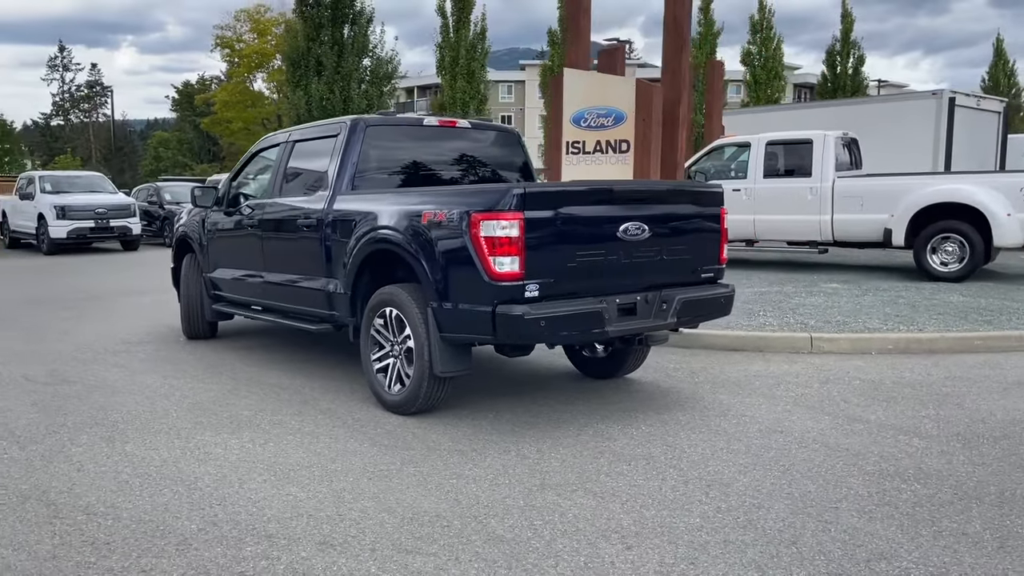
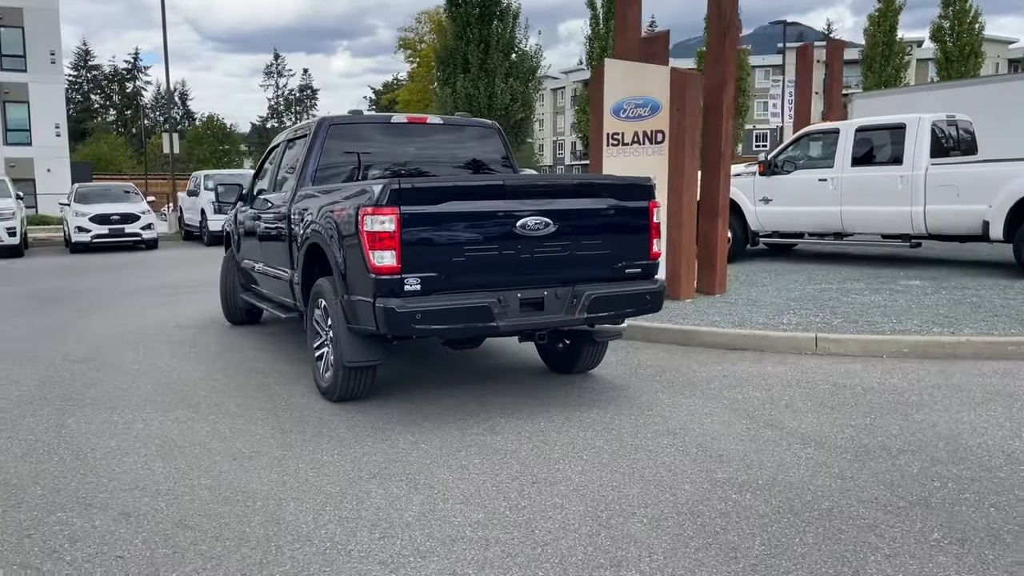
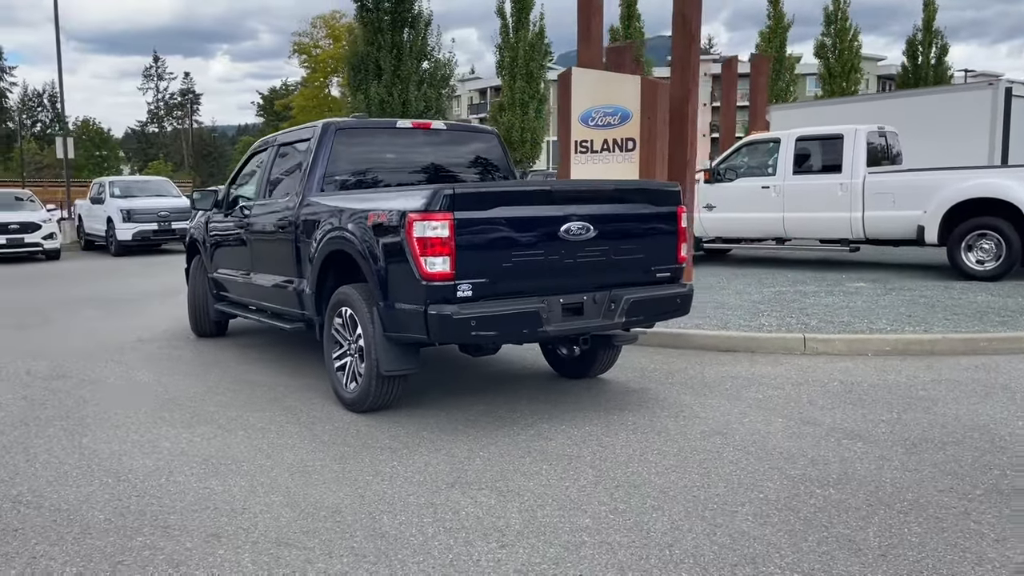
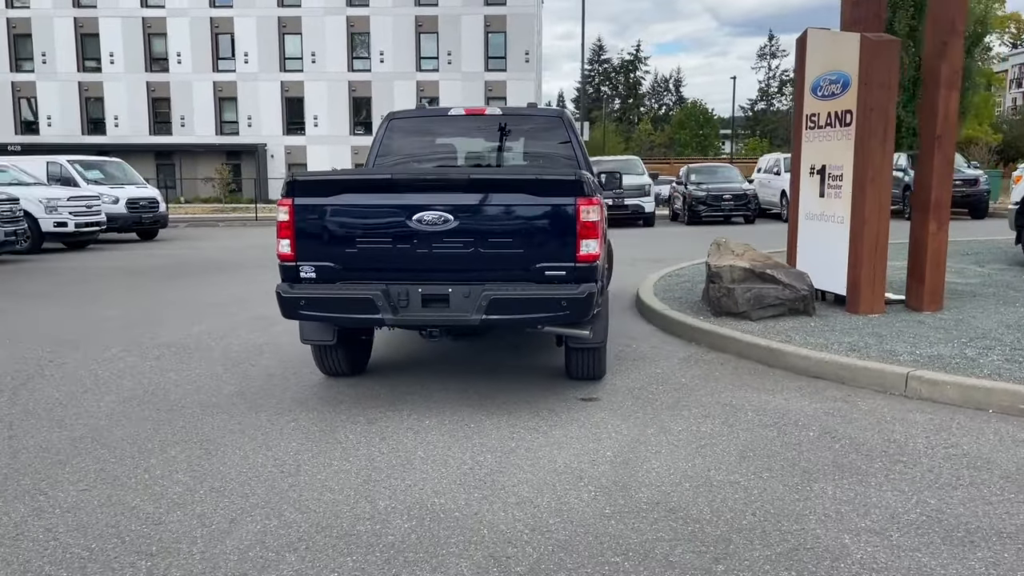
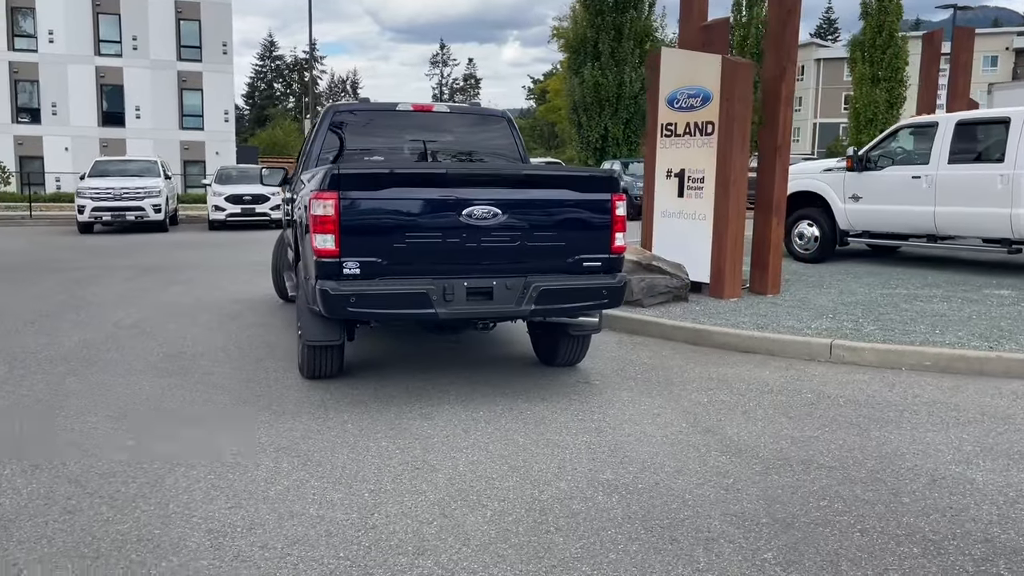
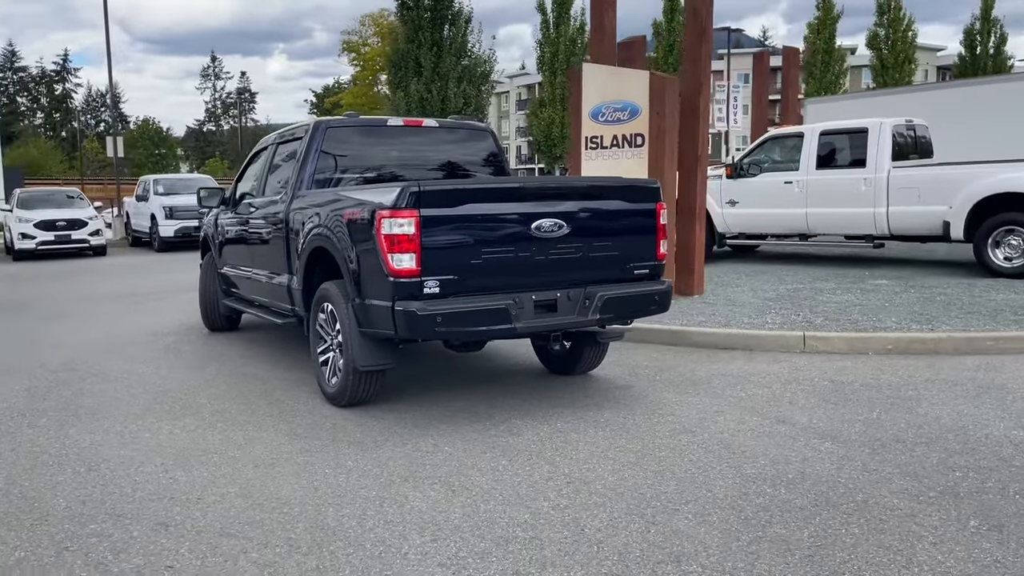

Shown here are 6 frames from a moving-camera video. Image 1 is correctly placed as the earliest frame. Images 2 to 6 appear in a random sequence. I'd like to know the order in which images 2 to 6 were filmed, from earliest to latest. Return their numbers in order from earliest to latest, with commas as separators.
3, 6, 2, 5, 4
